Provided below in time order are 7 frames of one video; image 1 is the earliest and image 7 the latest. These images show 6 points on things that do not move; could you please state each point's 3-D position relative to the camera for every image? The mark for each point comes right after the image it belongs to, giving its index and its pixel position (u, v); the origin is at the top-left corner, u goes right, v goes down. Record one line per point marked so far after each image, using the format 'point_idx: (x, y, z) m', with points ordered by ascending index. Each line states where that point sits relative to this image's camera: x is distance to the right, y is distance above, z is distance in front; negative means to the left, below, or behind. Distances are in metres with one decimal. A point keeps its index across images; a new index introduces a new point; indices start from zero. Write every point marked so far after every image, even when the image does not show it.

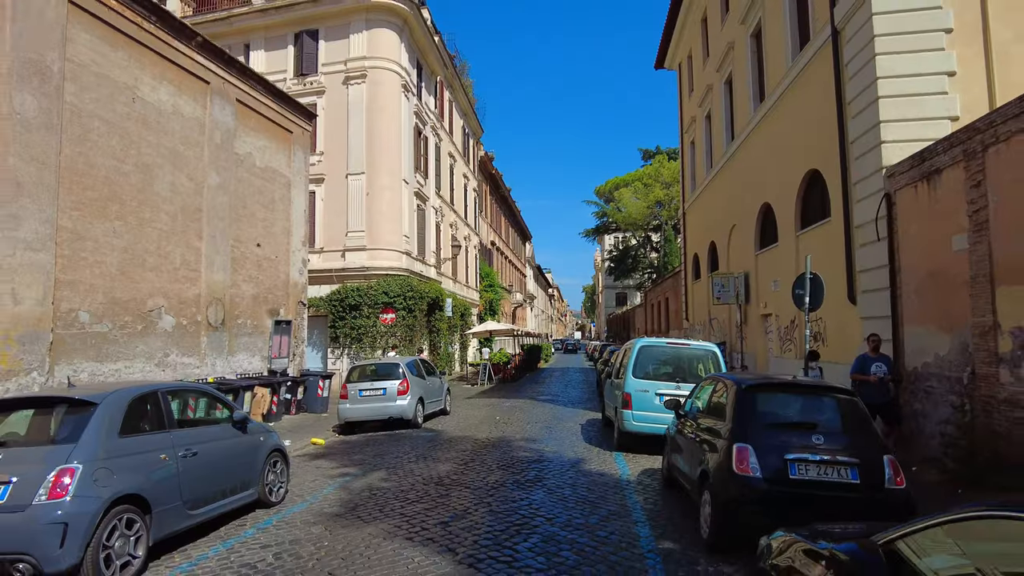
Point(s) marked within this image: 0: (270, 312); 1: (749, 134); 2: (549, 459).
0: (-5.9, -0.6, +15.5) m
1: (+6.7, +4.4, +18.2) m
2: (+0.6, -2.6, +9.5) m
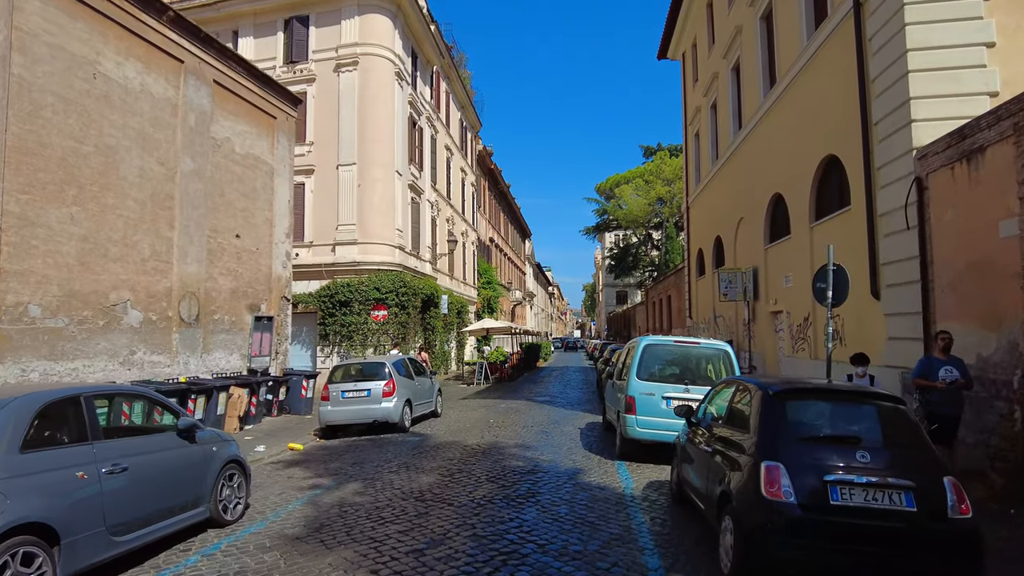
0: (-6.0, -0.4, +14.6) m
1: (+6.6, +4.5, +17.2) m
2: (+0.4, -2.5, +8.6) m
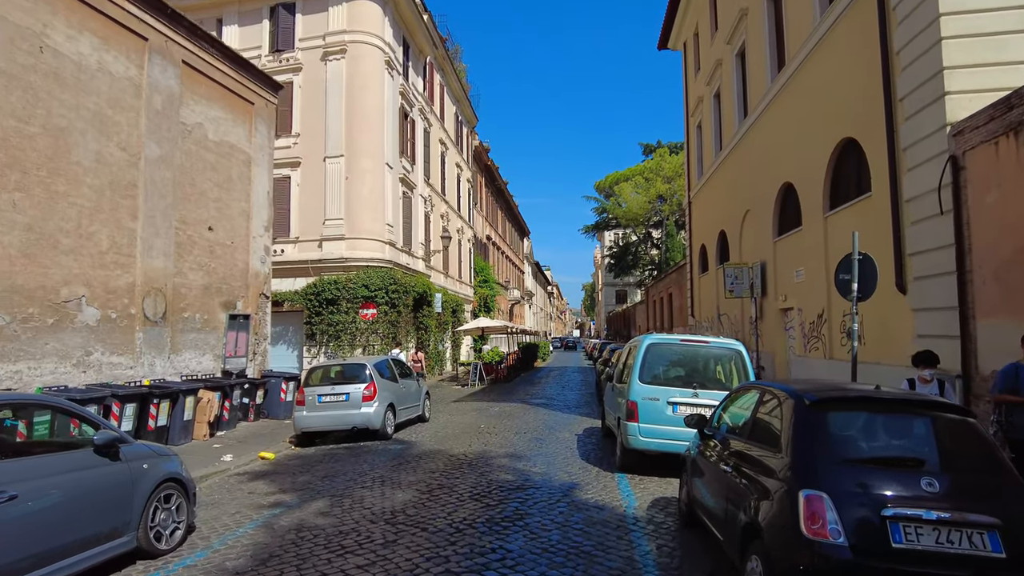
0: (-6.2, -0.4, +13.7) m
1: (+6.5, +4.6, +16.3) m
2: (+0.3, -2.4, +7.7) m
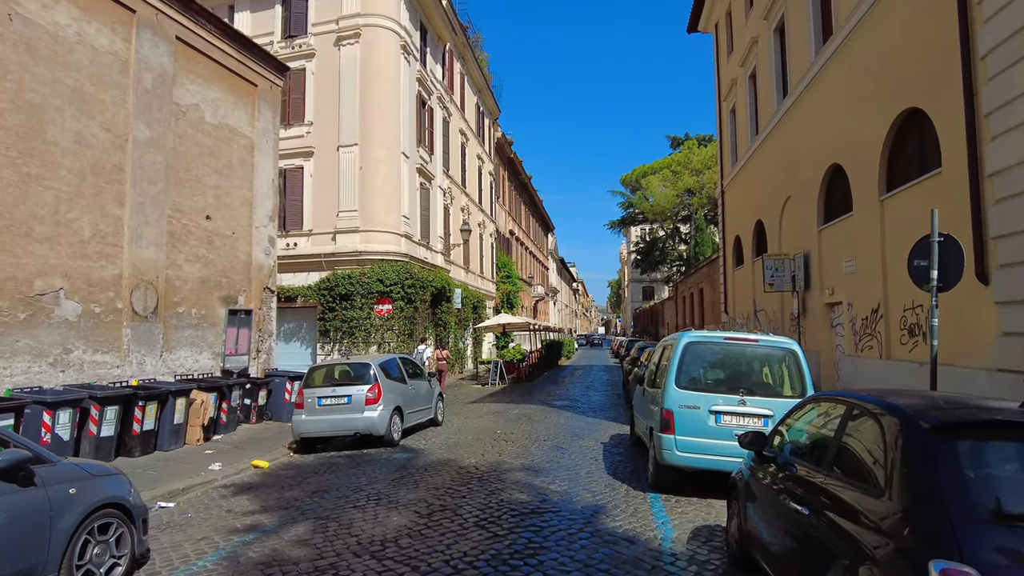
0: (-5.8, -0.2, +12.8) m
1: (+6.9, +4.8, +14.9) m
2: (+0.4, -2.3, +6.6) m
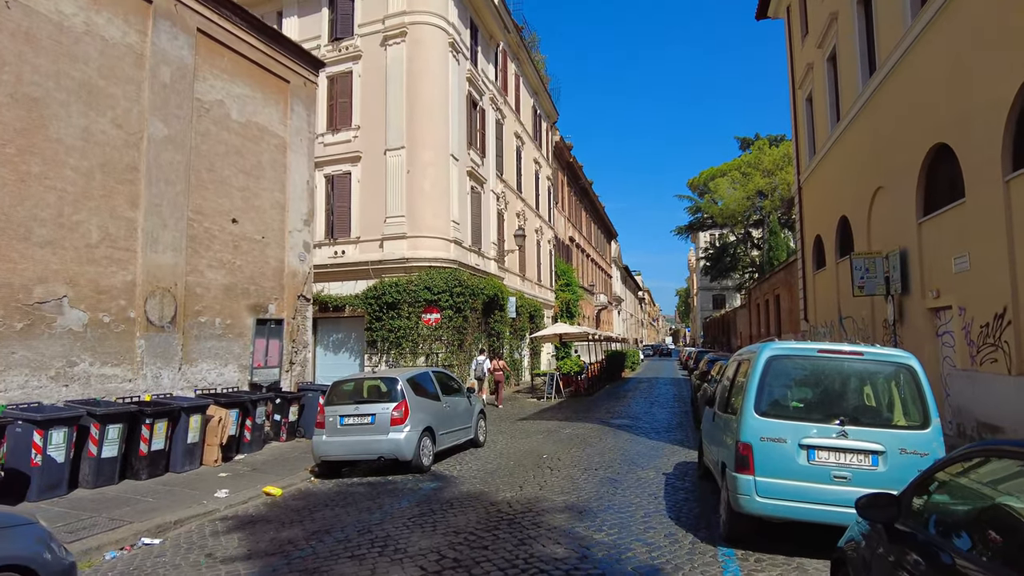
0: (-4.9, -0.4, +12.0) m
1: (+7.9, +4.7, +12.9) m
2: (+0.7, -2.3, +5.2) m
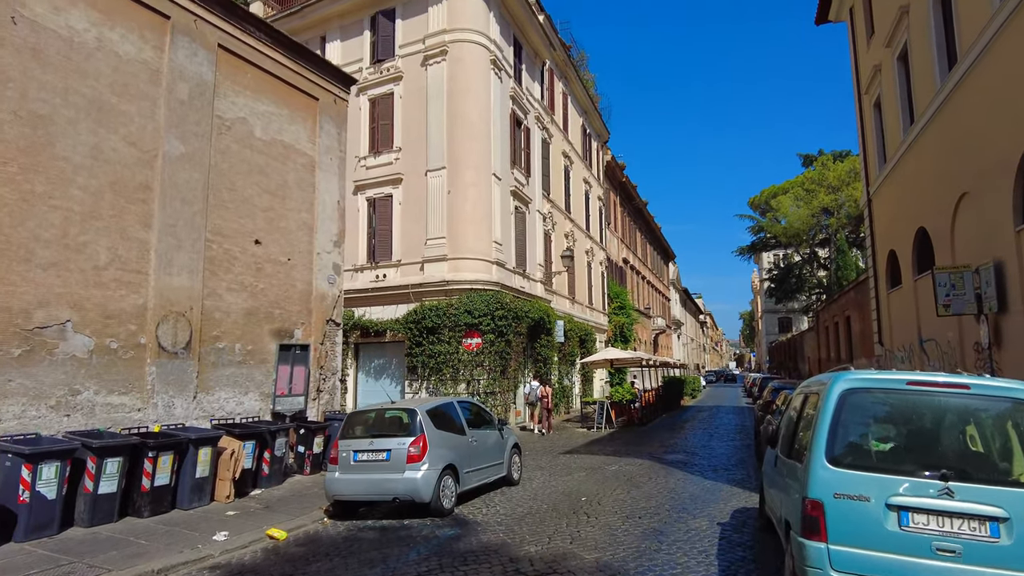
0: (-4.3, -0.8, +11.5) m
1: (+8.6, +4.4, +11.4) m
2: (+0.7, -2.4, +4.1) m
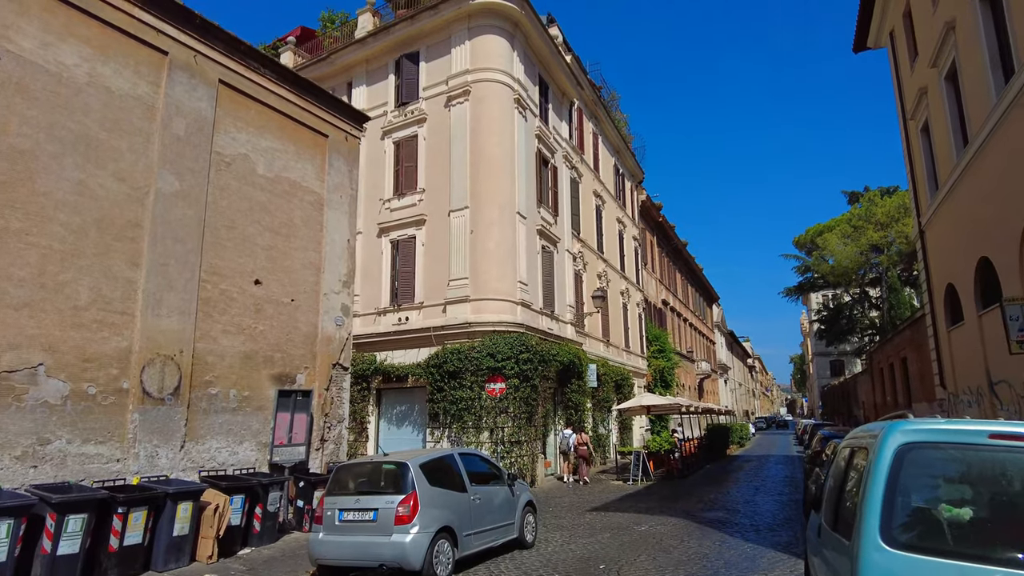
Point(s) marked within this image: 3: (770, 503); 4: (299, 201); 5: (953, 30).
0: (-4.0, -1.5, +10.8) m
1: (+8.7, +3.9, +10.3) m
2: (+0.5, -2.5, +3.0) m
3: (+5.8, -4.7, +14.1) m
4: (-3.9, +1.6, +11.7) m
5: (+10.3, +6.0, +14.7) m
